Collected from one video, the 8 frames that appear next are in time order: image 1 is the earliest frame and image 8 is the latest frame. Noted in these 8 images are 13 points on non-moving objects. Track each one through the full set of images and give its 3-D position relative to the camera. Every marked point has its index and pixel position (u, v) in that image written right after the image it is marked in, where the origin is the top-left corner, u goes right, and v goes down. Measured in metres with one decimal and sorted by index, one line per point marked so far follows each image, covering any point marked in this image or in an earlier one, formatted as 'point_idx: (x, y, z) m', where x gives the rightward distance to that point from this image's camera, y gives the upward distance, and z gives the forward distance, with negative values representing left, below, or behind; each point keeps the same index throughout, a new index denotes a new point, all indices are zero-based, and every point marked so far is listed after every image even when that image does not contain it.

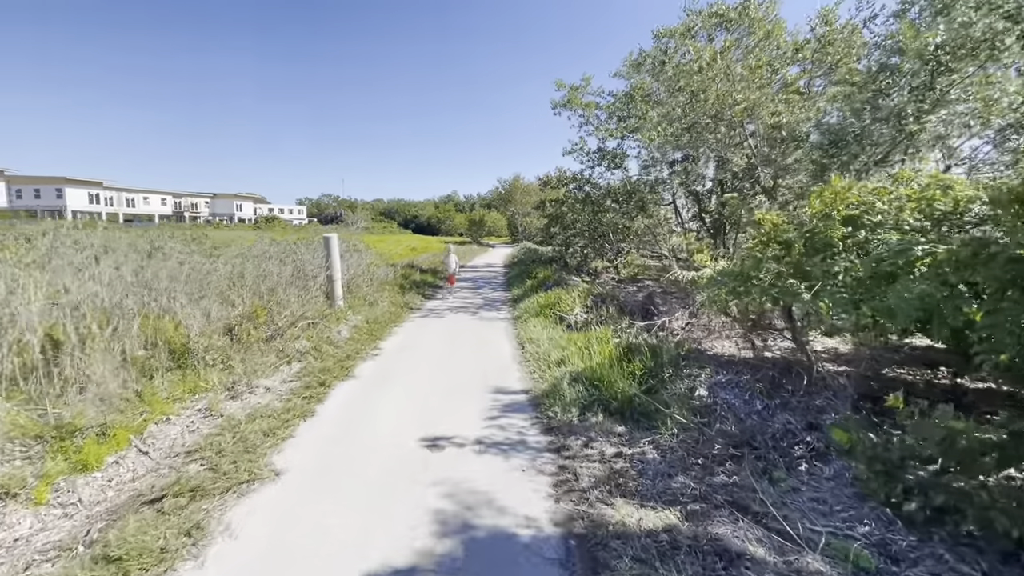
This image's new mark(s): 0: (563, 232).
0: (+1.9, +2.1, +18.4) m
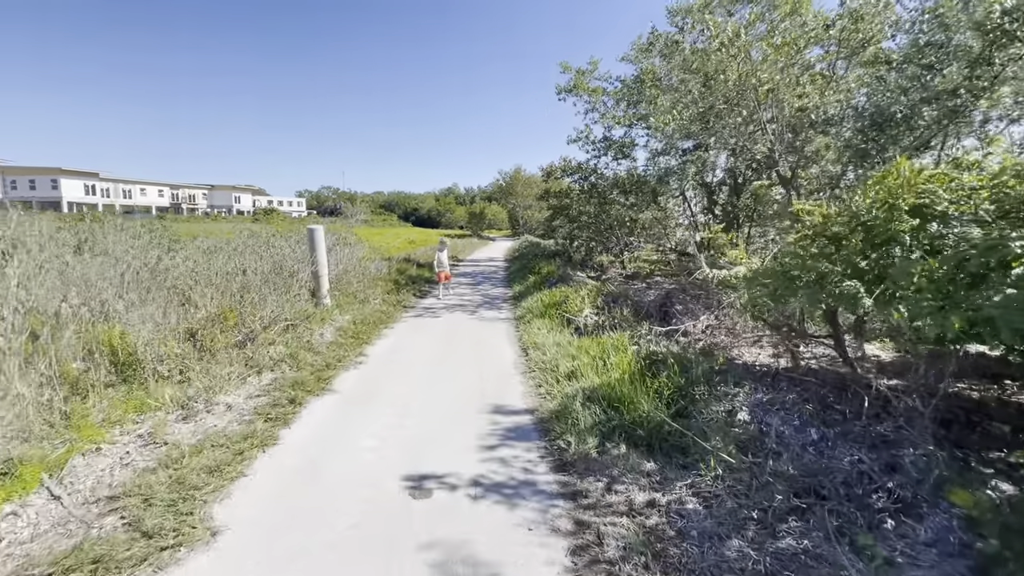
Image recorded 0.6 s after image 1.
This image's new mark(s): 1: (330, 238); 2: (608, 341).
0: (+1.9, +2.3, +17.6) m
1: (-3.8, +1.0, +10.0) m
2: (+1.0, -0.6, +5.2) m
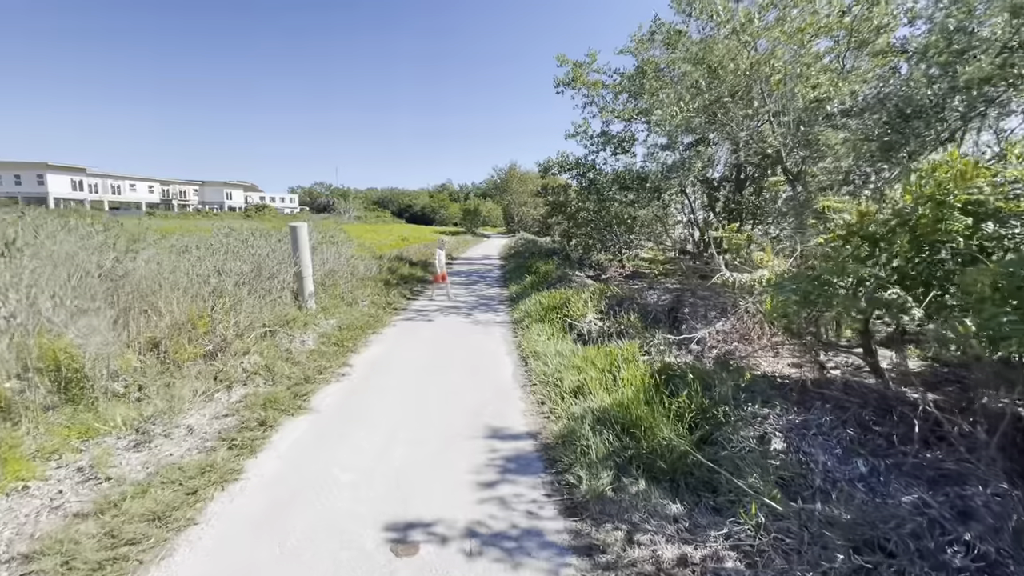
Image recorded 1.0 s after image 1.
0: (+1.8, +2.3, +17.2) m
1: (-3.8, +1.0, +9.5) m
2: (+1.0, -0.6, +4.7) m
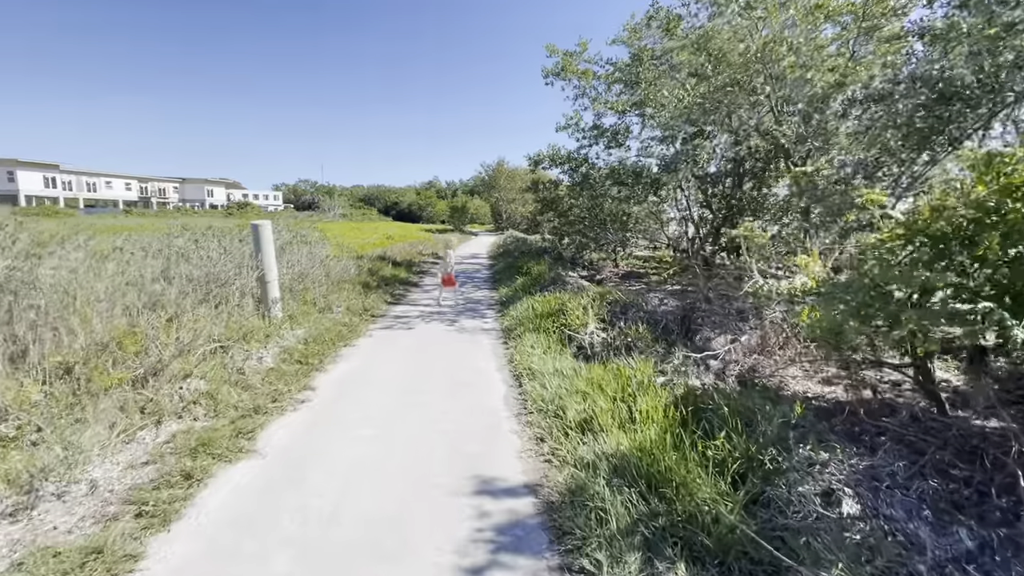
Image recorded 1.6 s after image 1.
0: (+1.4, +2.3, +16.4) m
1: (-4.0, +0.9, +8.6) m
2: (+0.9, -0.7, +4.0) m
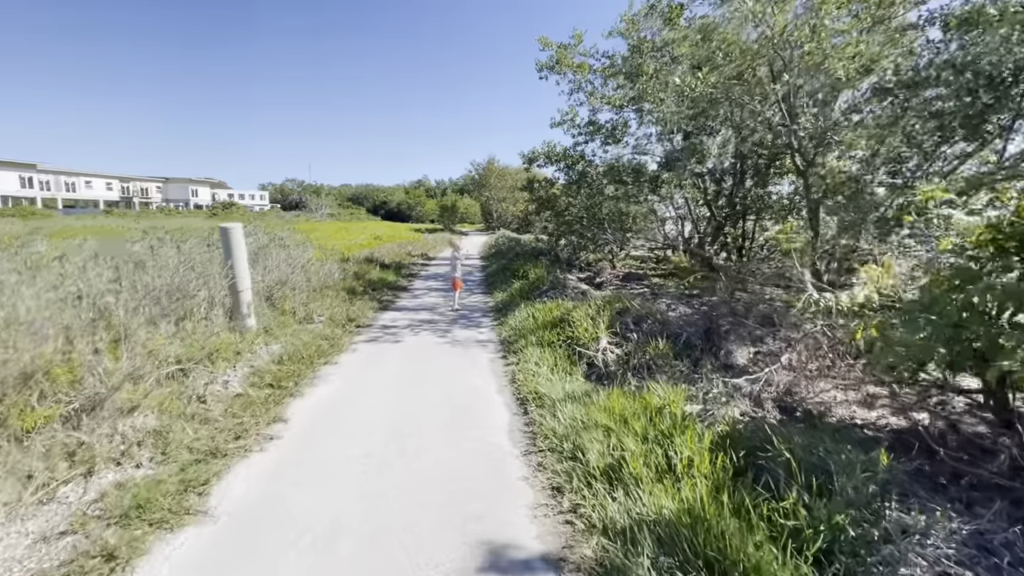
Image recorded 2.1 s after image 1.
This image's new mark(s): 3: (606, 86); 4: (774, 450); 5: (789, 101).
0: (+1.2, +2.2, +15.8) m
1: (-4.1, +0.8, +7.9) m
2: (+1.0, -0.8, +3.4) m
3: (+2.7, +5.7, +13.7) m
4: (+1.4, -0.9, +2.7) m
5: (+5.0, +3.4, +8.8) m
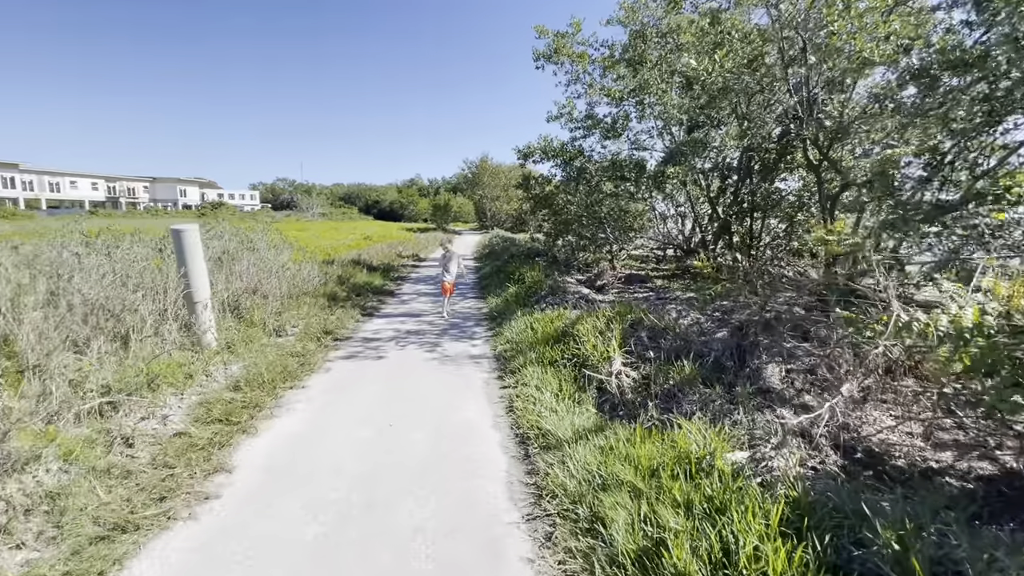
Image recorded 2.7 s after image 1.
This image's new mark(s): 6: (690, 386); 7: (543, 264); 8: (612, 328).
0: (+1.0, +2.2, +15.1) m
1: (-4.1, +0.6, +7.1) m
2: (+1.0, -0.9, +2.7) m
3: (+2.5, +5.6, +13.0) m
4: (+1.4, -1.0, +2.0) m
5: (+4.9, +3.3, +8.1) m
6: (+1.3, -0.7, +3.6) m
7: (+0.7, +0.5, +10.8) m
8: (+1.0, -0.4, +4.7) m
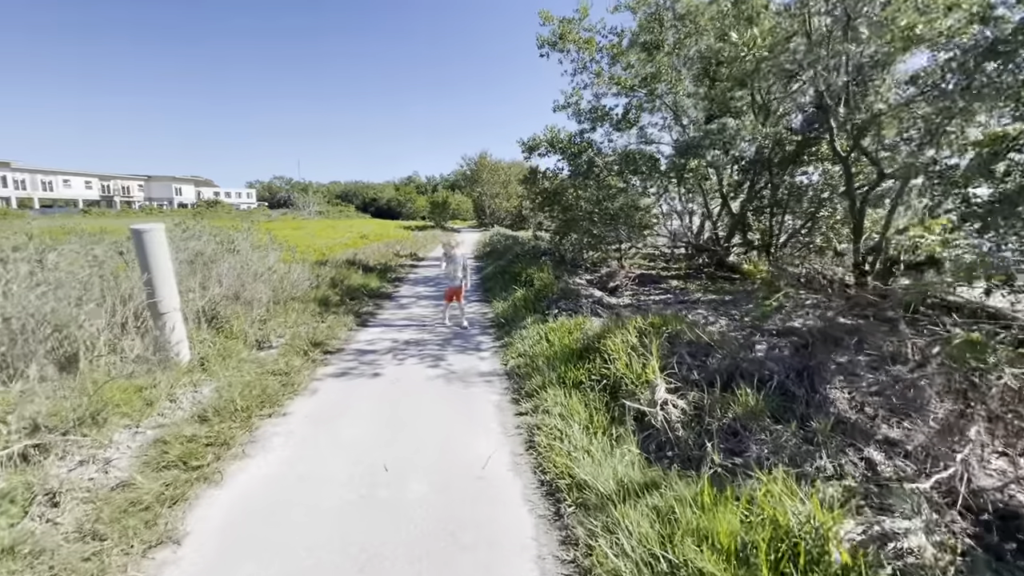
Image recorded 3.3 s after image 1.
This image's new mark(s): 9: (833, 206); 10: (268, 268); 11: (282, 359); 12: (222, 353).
0: (+1.1, +2.1, +14.4) m
1: (-4.0, +0.6, +6.4) m
2: (+1.1, -1.0, +2.0) m
3: (+2.6, +5.6, +12.3) m
4: (+1.6, -1.1, +1.3) m
5: (+5.0, +3.3, +7.4) m
6: (+1.5, -0.8, +2.9) m
7: (+0.8, +0.5, +10.1) m
8: (+1.1, -0.5, +4.0) m
9: (+6.8, +1.7, +10.2) m
10: (-3.7, +0.3, +7.5) m
11: (-2.4, -0.7, +5.2) m
12: (-3.0, -0.6, +5.1) m
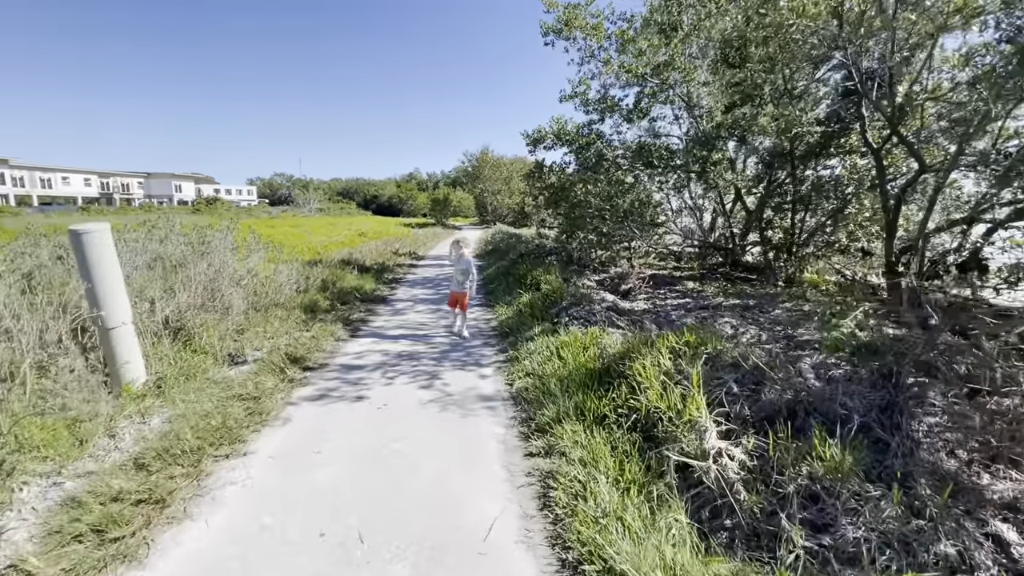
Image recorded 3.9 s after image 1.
0: (+1.2, +2.1, +13.7) m
1: (-3.9, +0.5, +5.7) m
2: (+1.2, -1.1, +1.3) m
3: (+2.7, +5.6, +11.5) m
4: (+1.6, -1.2, +0.6) m
5: (+5.1, +3.2, +6.7) m
6: (+1.5, -0.9, +2.2) m
7: (+0.9, +0.4, +9.4) m
8: (+1.2, -0.5, +3.3) m
9: (+6.9, +1.7, +9.5) m
10: (-3.7, +0.2, +6.8) m
11: (-2.4, -0.8, +4.5) m
12: (-3.0, -0.7, +4.4) m
